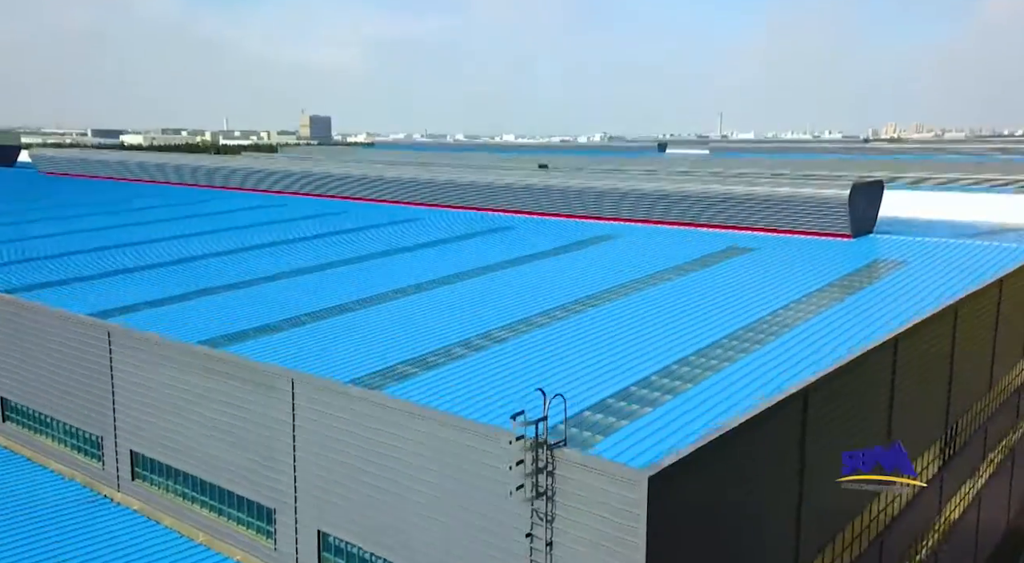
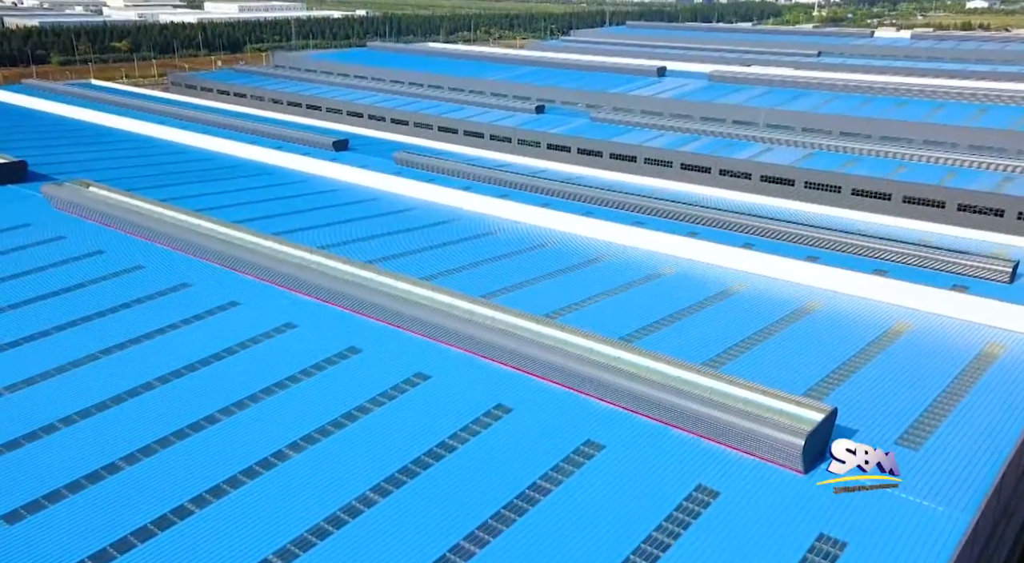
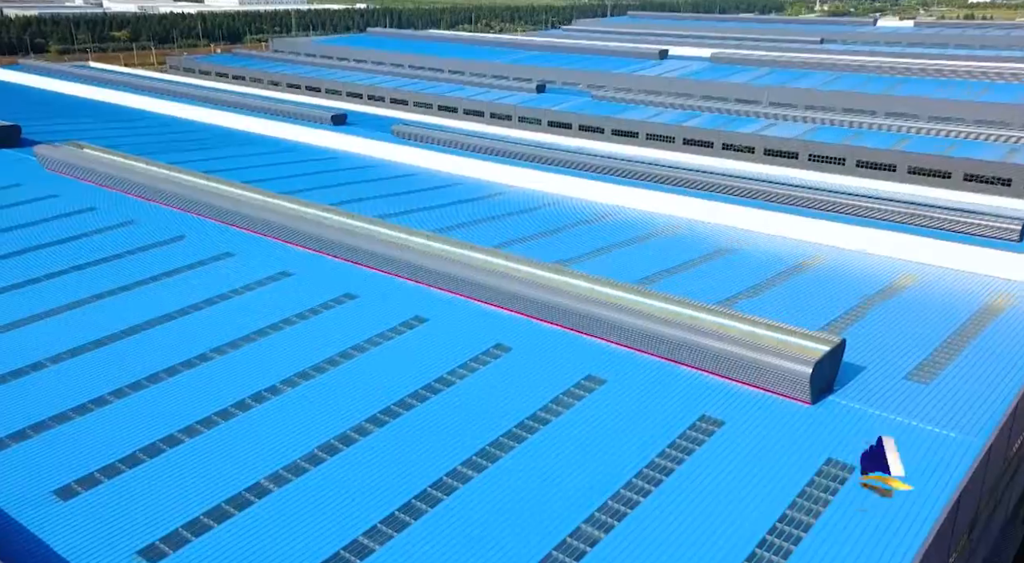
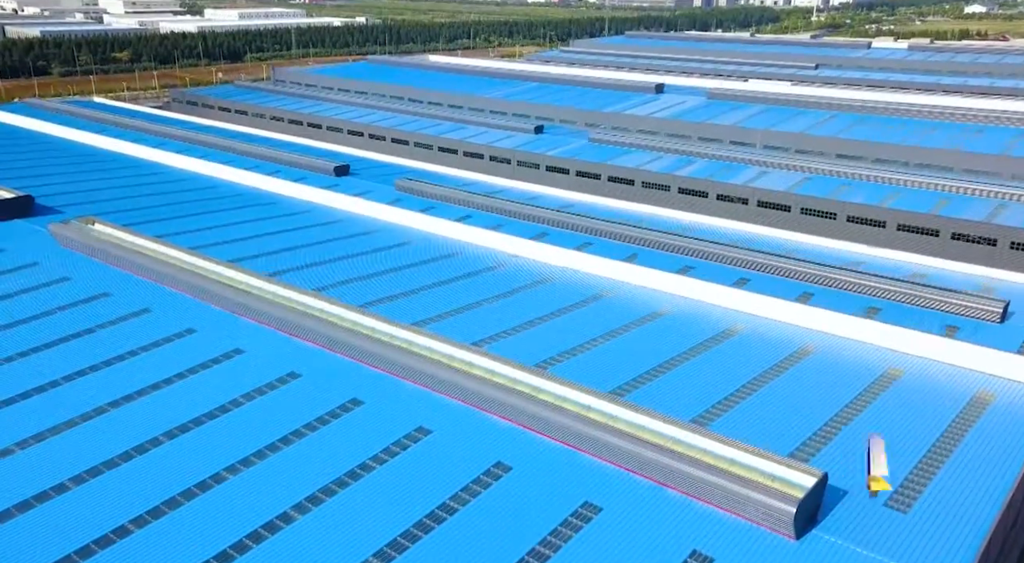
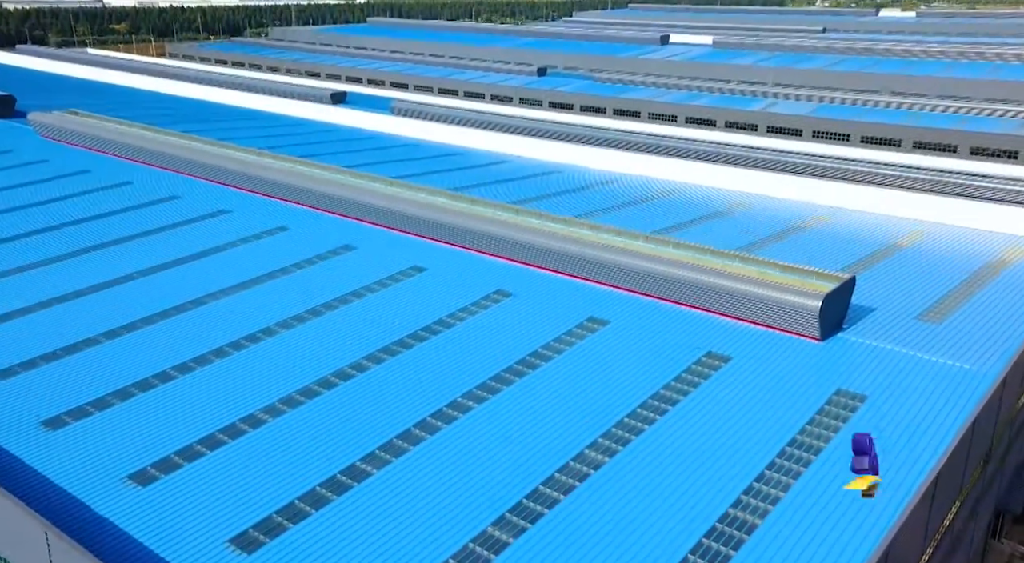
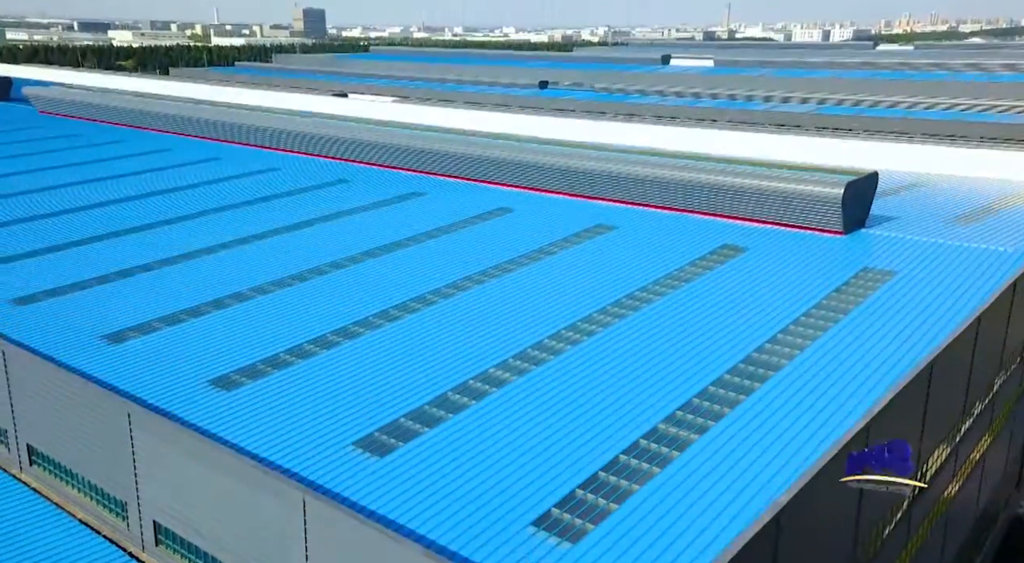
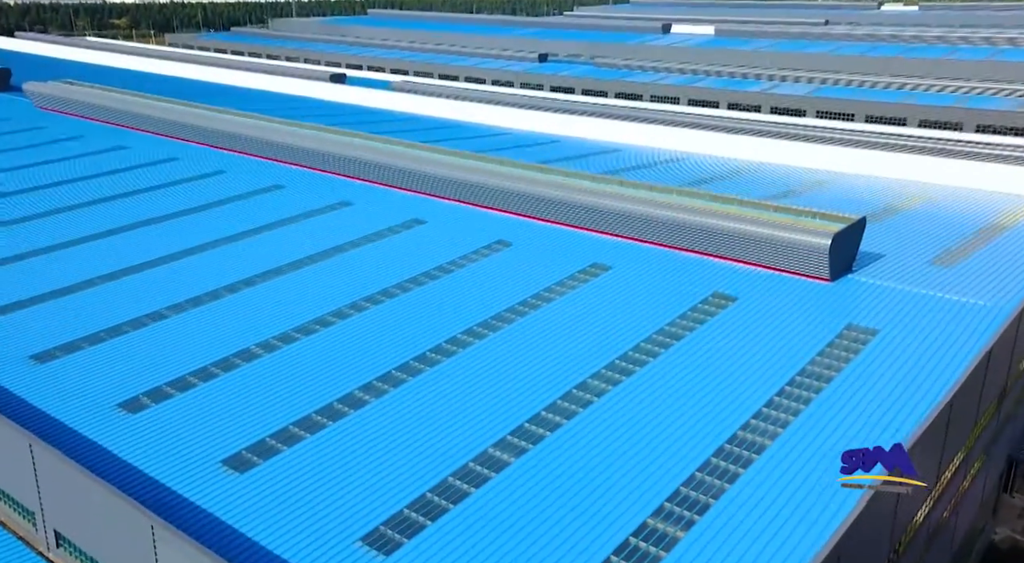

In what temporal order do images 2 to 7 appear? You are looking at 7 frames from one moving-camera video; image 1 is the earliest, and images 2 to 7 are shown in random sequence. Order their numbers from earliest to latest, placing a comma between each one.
6, 7, 5, 3, 2, 4
